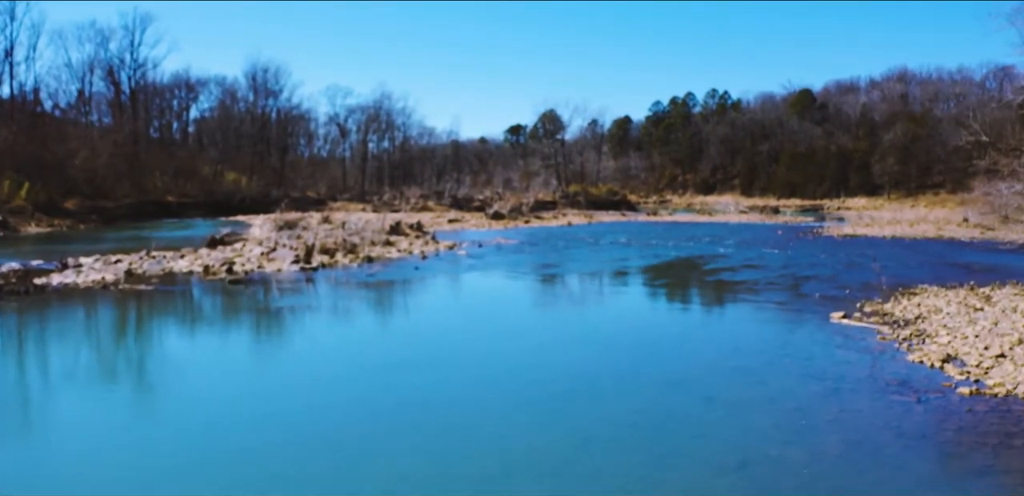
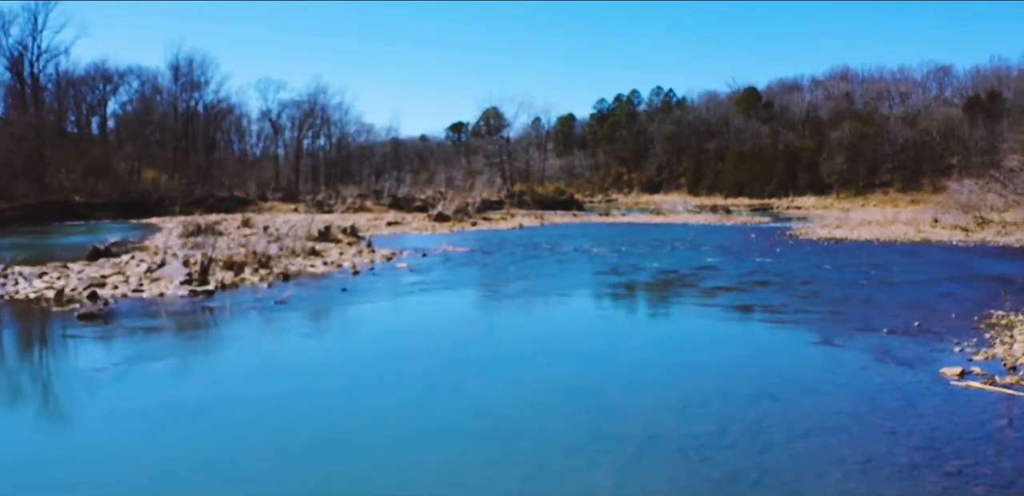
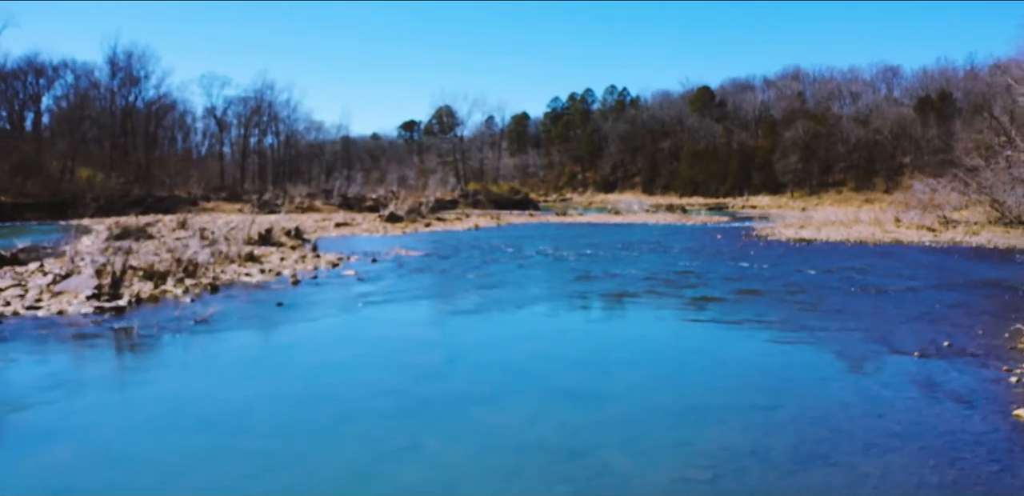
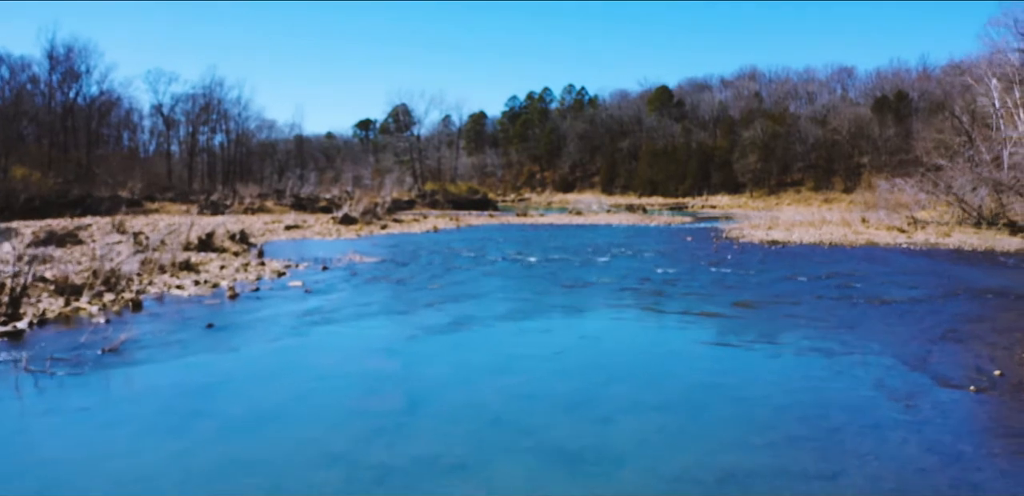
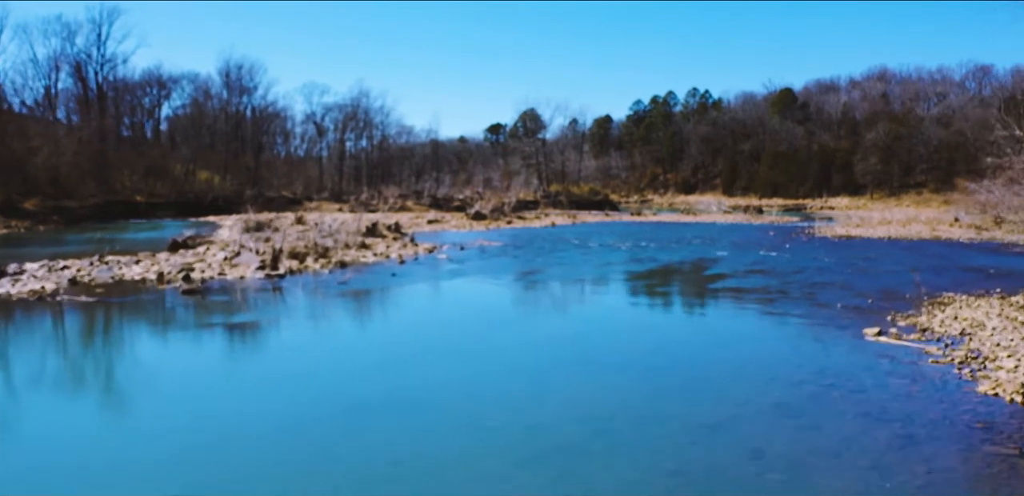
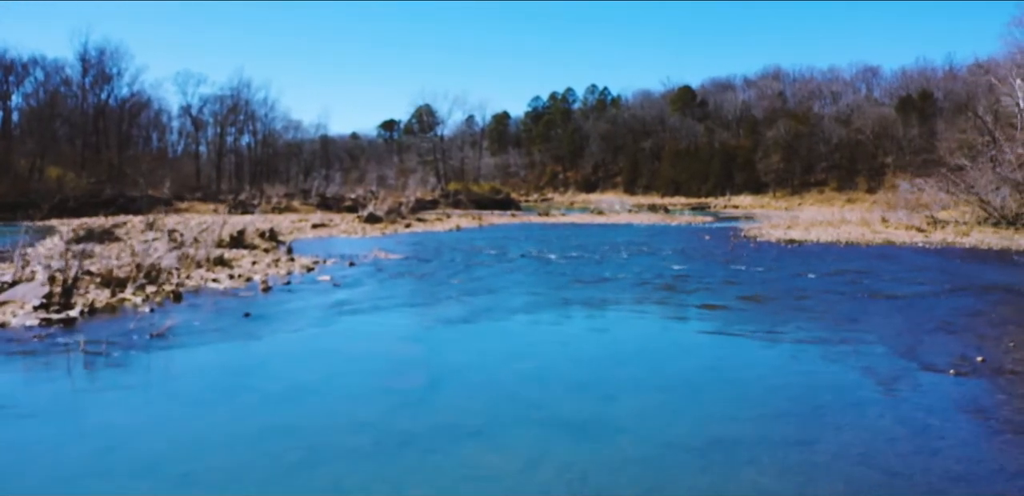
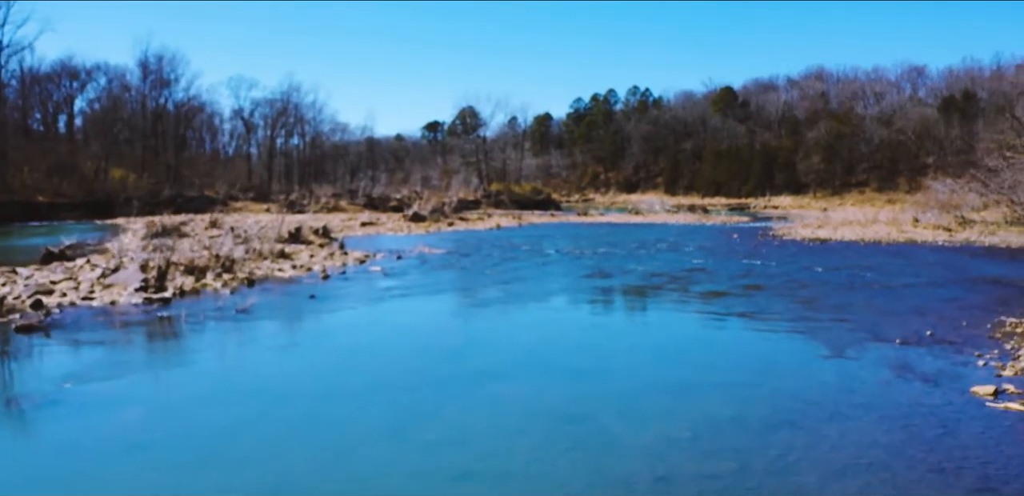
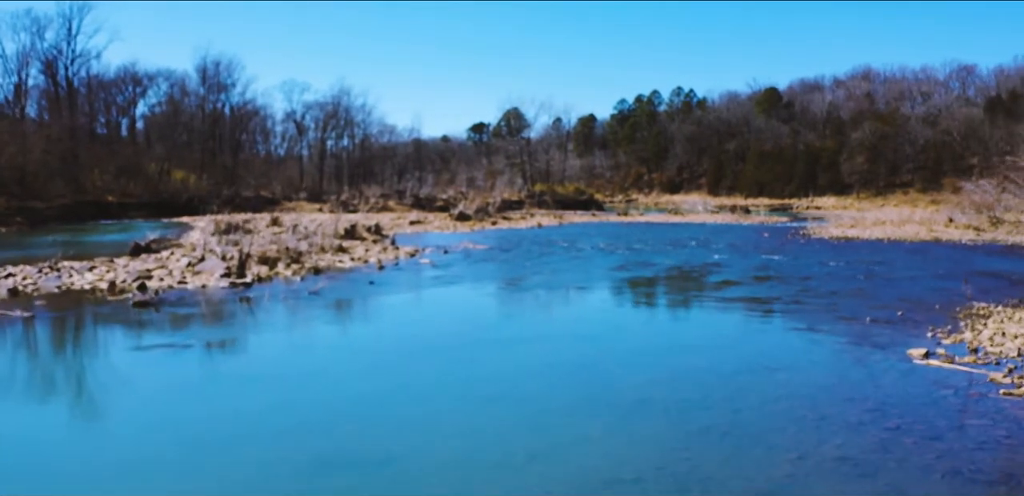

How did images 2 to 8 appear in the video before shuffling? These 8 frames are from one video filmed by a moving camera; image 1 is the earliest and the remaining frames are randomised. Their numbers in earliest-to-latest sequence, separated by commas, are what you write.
5, 8, 2, 7, 3, 6, 4
